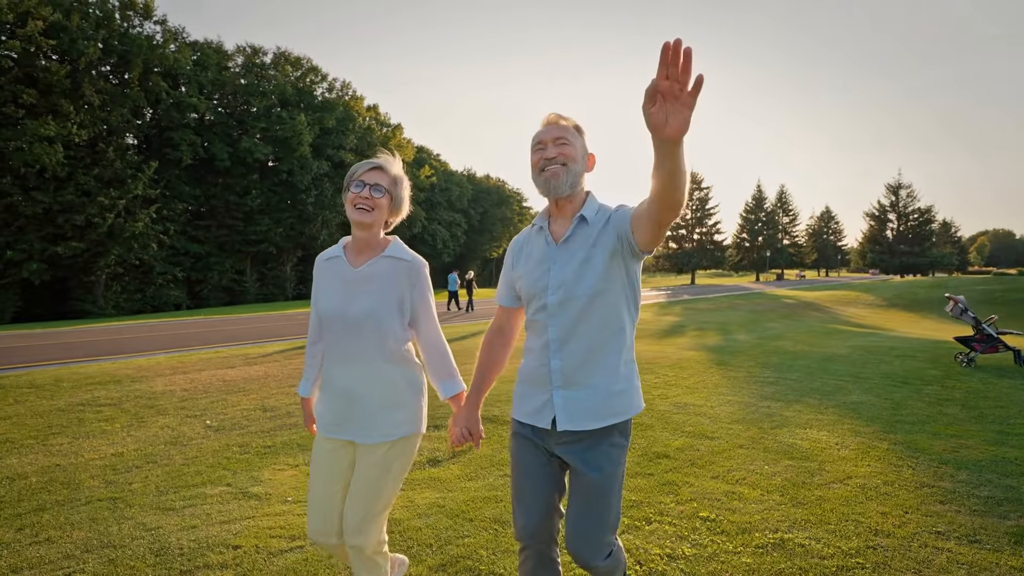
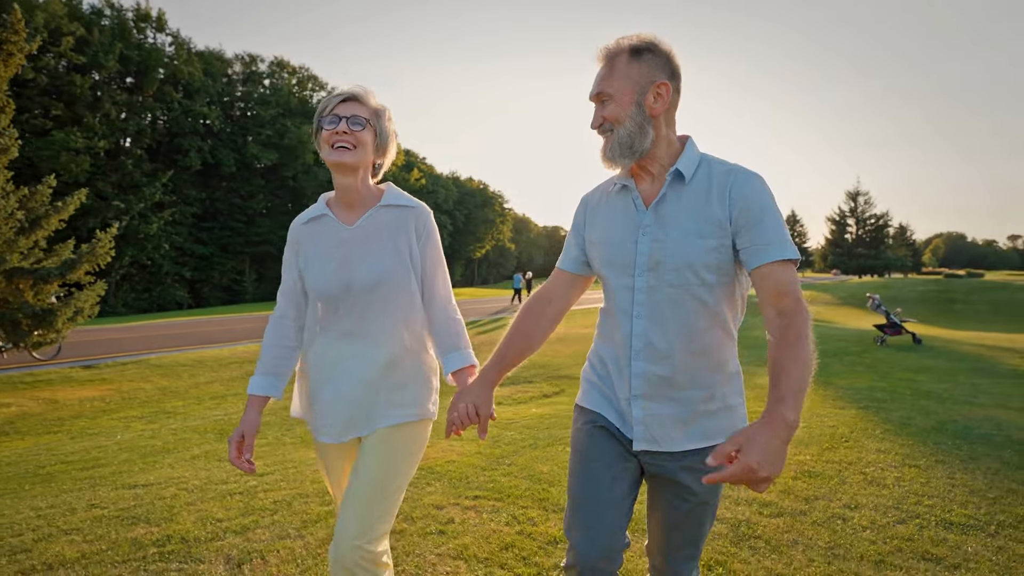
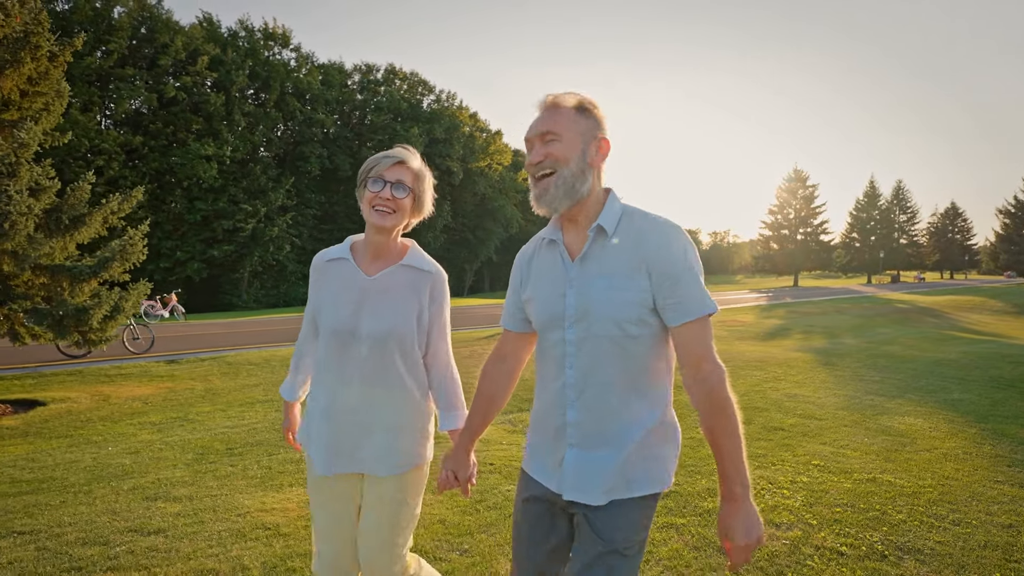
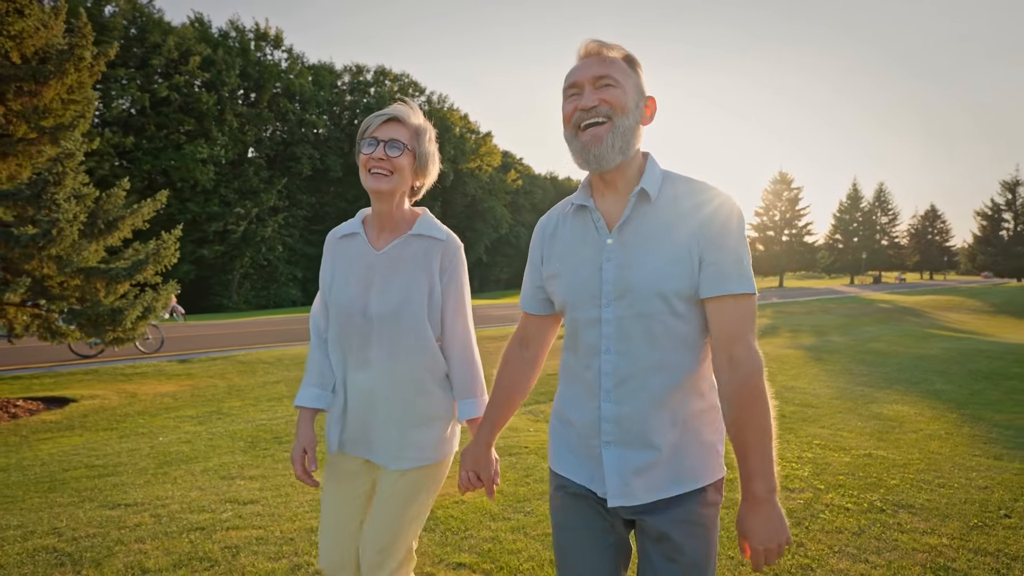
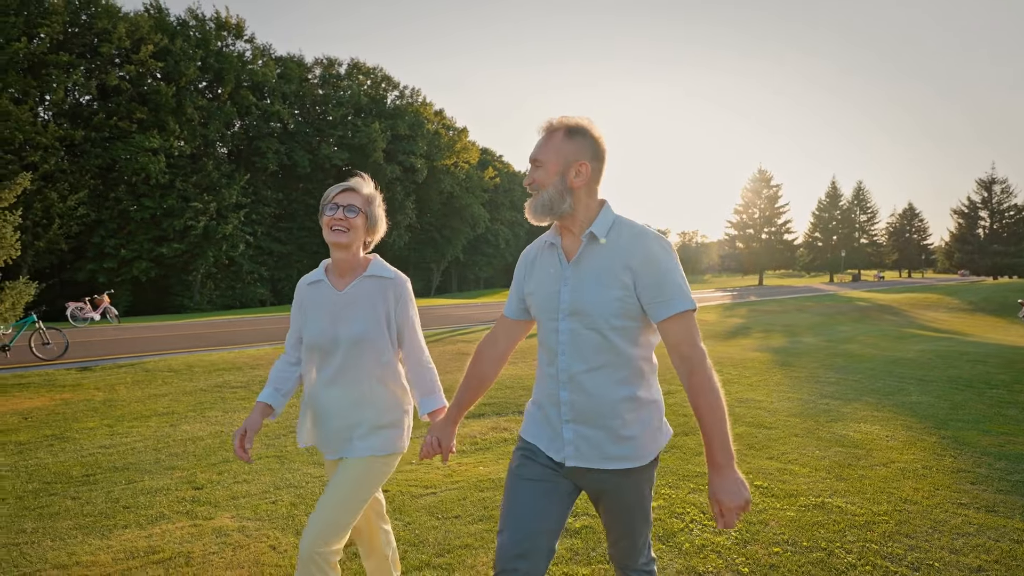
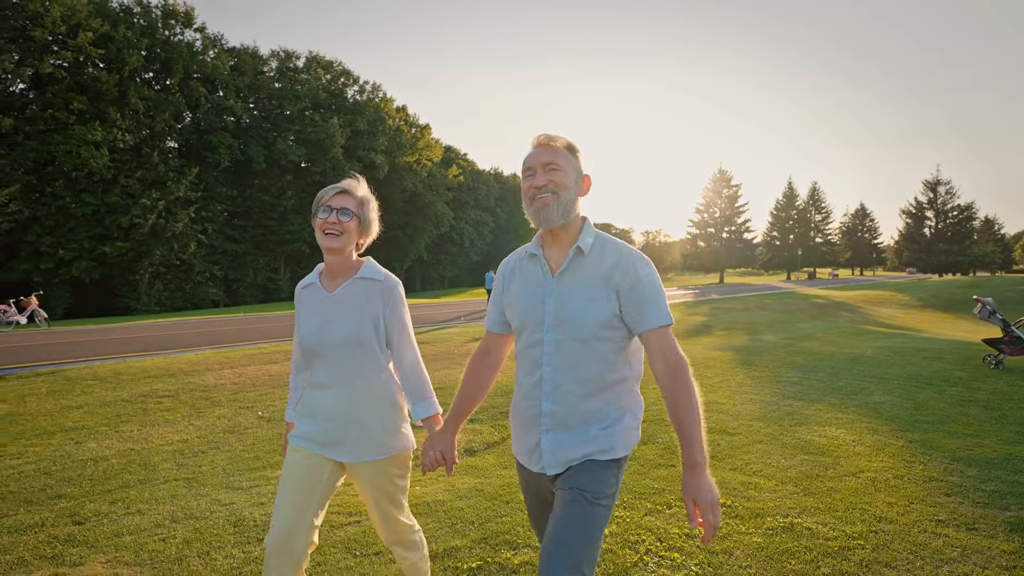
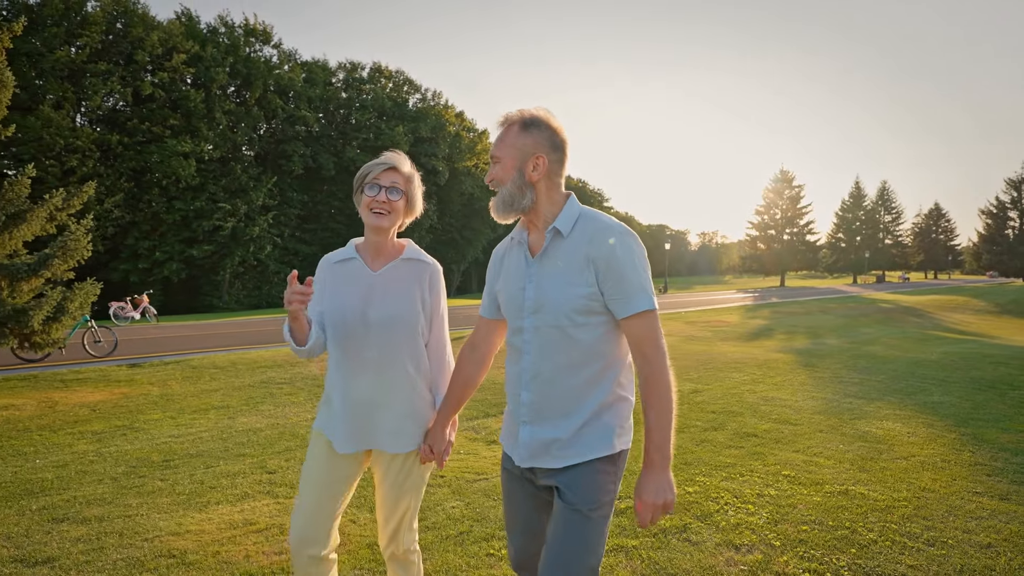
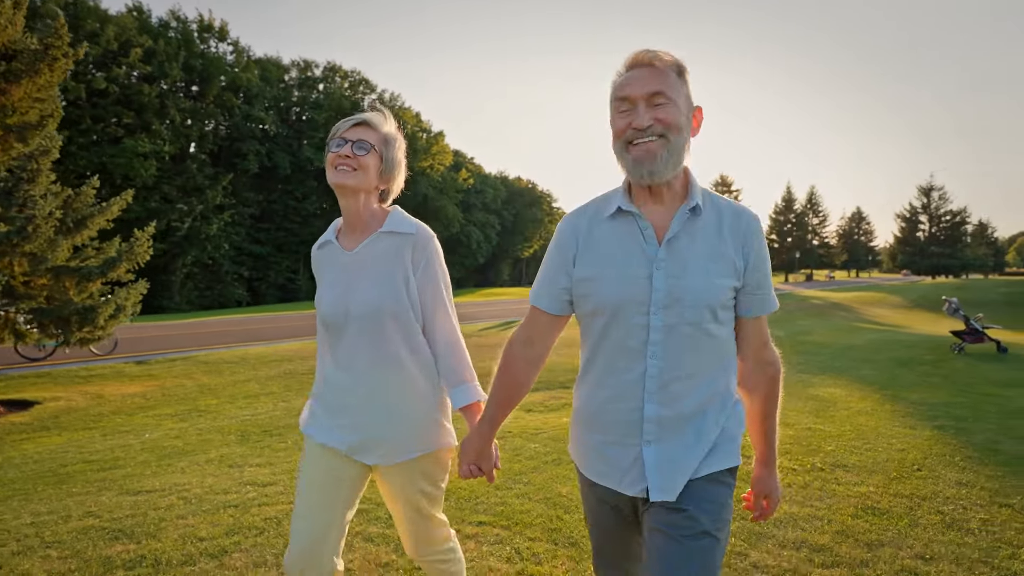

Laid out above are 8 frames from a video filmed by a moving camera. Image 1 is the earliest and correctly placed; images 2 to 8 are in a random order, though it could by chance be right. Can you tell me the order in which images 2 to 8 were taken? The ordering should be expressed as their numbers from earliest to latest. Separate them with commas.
6, 5, 7, 3, 4, 8, 2
